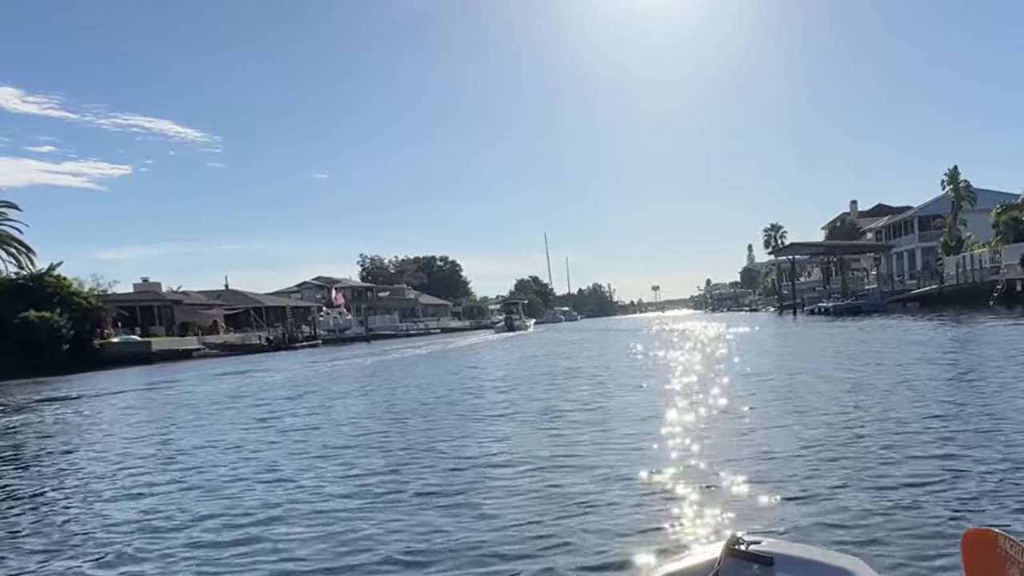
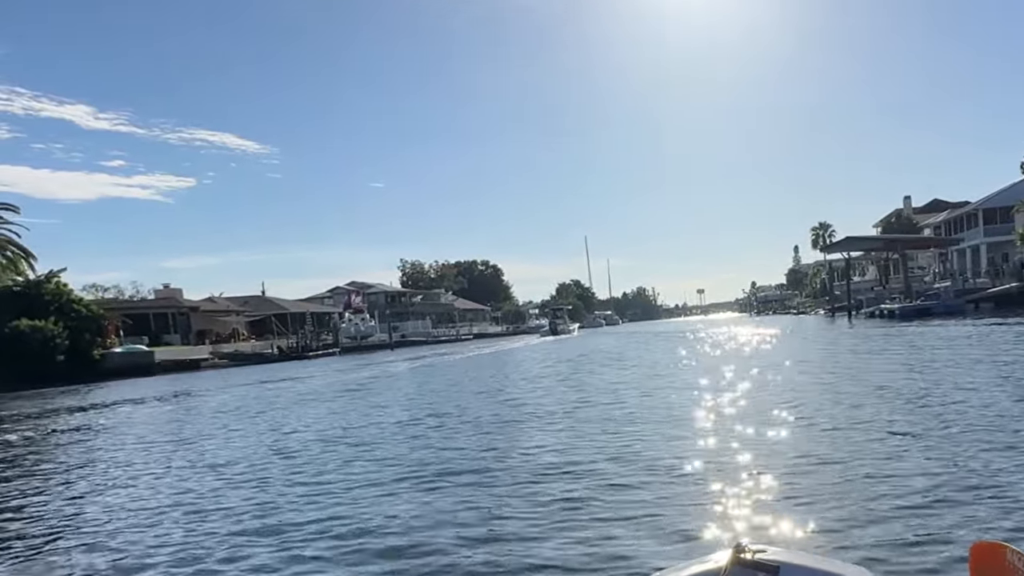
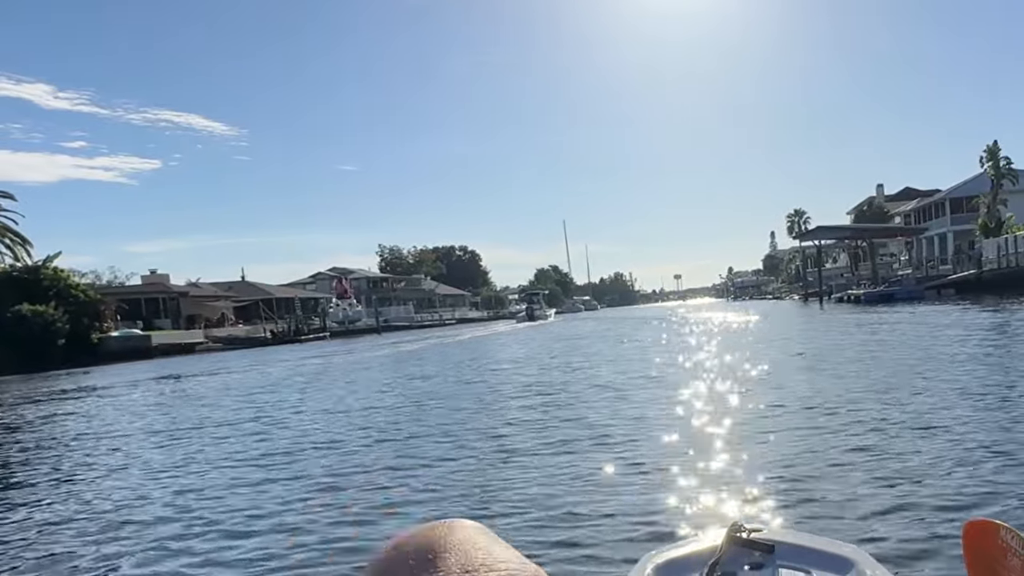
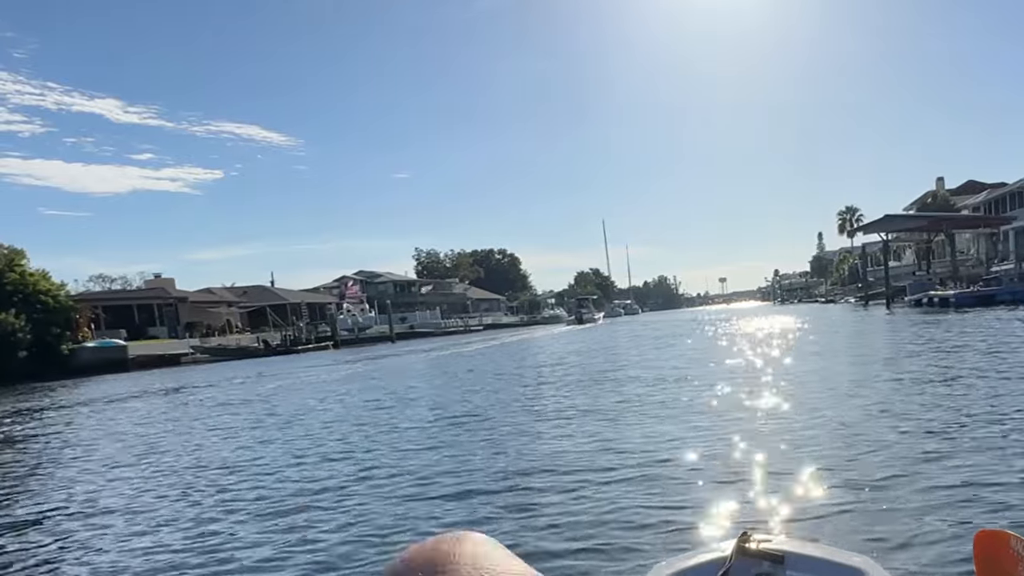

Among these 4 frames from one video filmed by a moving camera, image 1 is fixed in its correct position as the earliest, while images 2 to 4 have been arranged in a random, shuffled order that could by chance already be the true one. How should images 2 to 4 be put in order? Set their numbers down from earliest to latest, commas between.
3, 2, 4
